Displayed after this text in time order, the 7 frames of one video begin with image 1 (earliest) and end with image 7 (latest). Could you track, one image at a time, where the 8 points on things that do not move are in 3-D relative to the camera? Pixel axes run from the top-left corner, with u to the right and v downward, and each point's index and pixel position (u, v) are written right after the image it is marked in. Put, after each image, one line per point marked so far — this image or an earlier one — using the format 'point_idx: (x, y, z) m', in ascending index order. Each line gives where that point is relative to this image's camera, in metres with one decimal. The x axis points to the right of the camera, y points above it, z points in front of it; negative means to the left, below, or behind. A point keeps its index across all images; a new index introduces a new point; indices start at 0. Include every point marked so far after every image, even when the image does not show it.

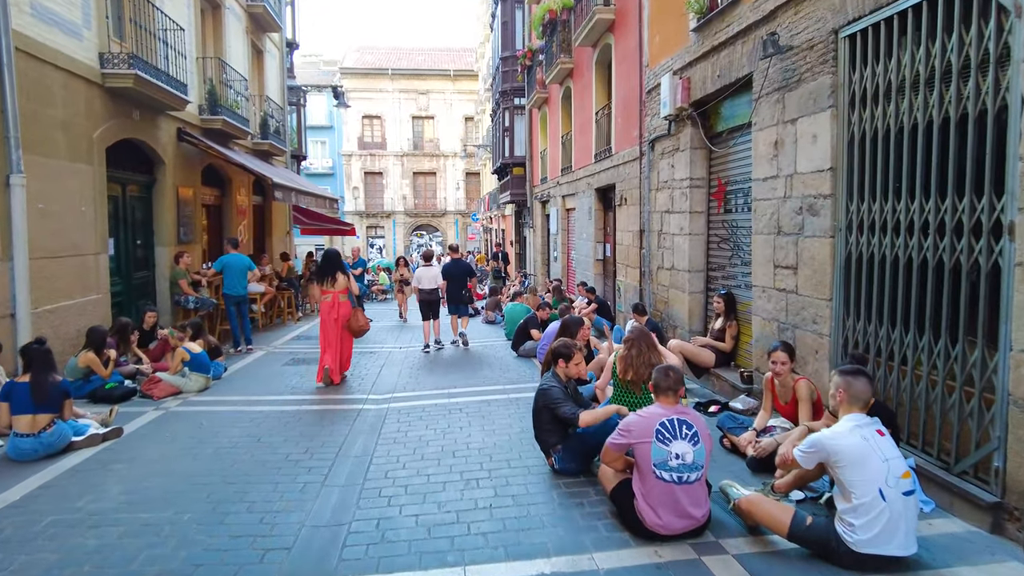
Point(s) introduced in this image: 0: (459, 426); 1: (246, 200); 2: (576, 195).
0: (-0.5, -1.2, +6.1) m
1: (-6.2, +2.0, +15.9) m
2: (+1.3, +1.9, +14.3) m
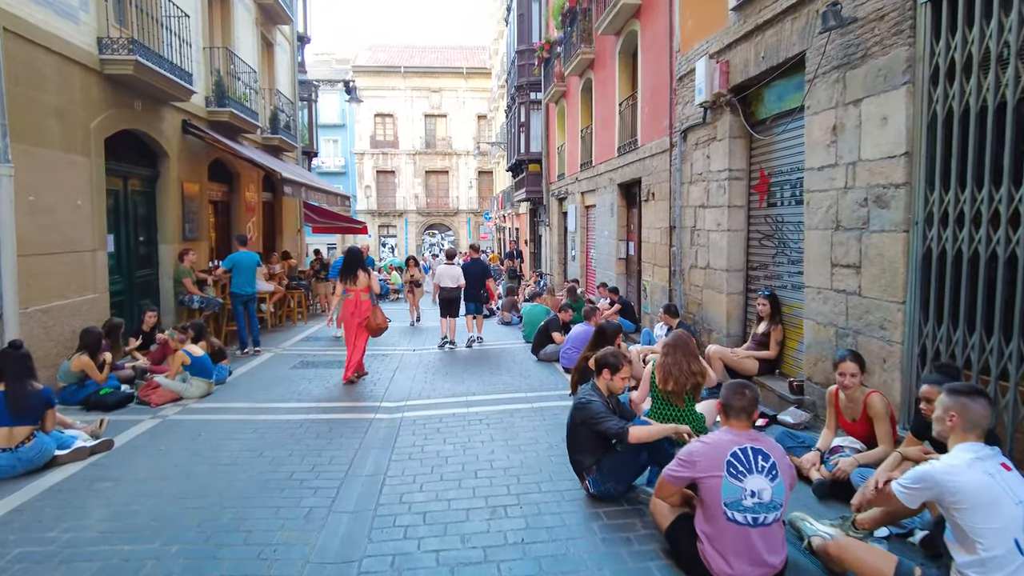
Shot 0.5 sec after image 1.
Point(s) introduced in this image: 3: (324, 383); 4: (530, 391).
0: (-0.3, -1.2, +5.5) m
1: (-5.8, +2.1, +15.5) m
2: (+1.7, +1.9, +13.7) m
3: (-2.3, -1.2, +8.5) m
4: (+0.2, -1.1, +7.5) m
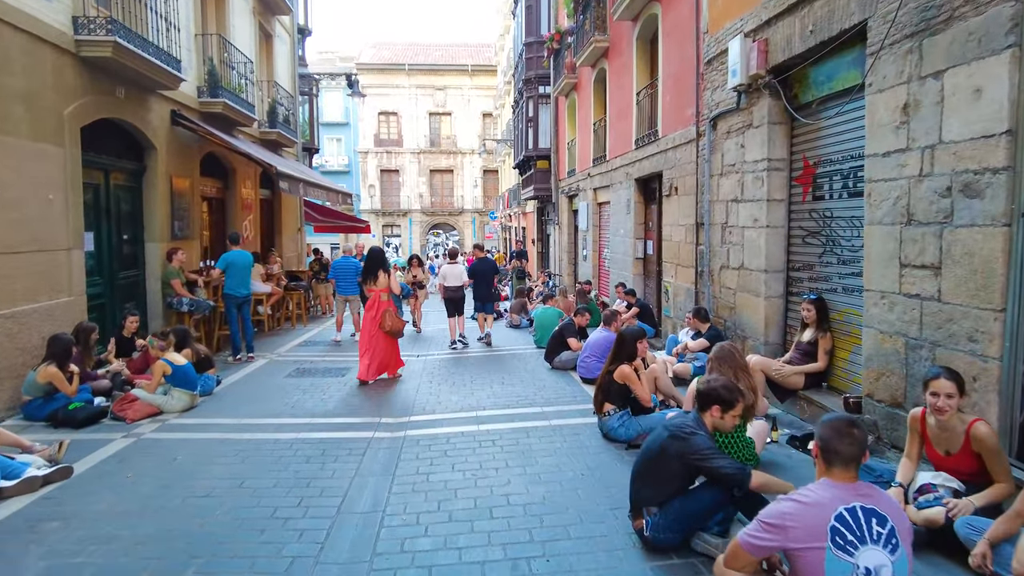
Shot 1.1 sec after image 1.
0: (-0.1, -1.3, +4.8) m
1: (-5.6, +2.0, +14.8) m
2: (+1.9, +1.9, +12.9) m
3: (-2.2, -1.2, +7.8) m
4: (+0.3, -1.2, +6.8) m
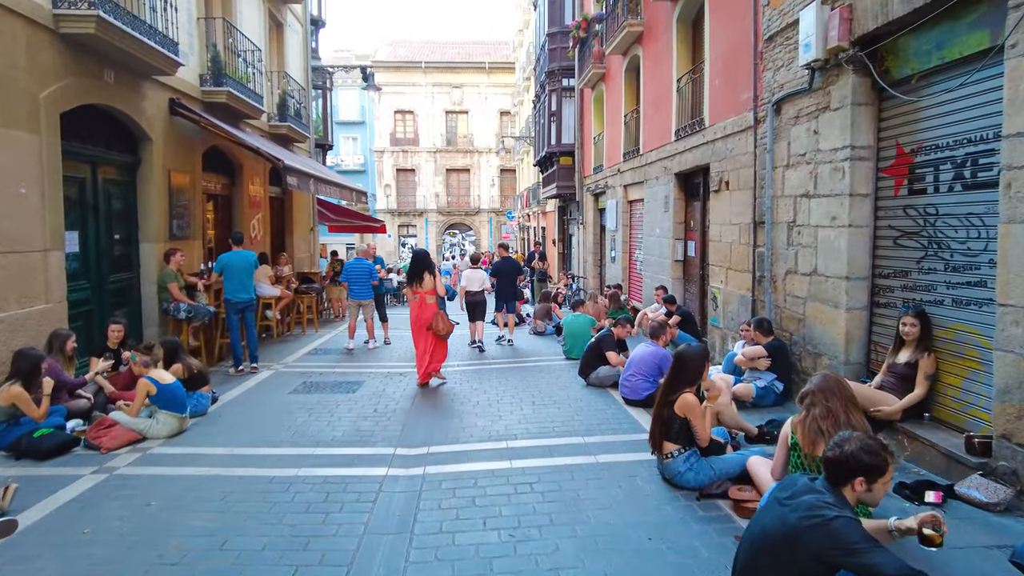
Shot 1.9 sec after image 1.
0: (+0.1, -1.3, +3.8) m
1: (-5.1, +2.0, +14.0) m
2: (+2.3, +1.8, +12.0) m
3: (-1.9, -1.3, +6.9) m
4: (+0.6, -1.2, +5.9) m
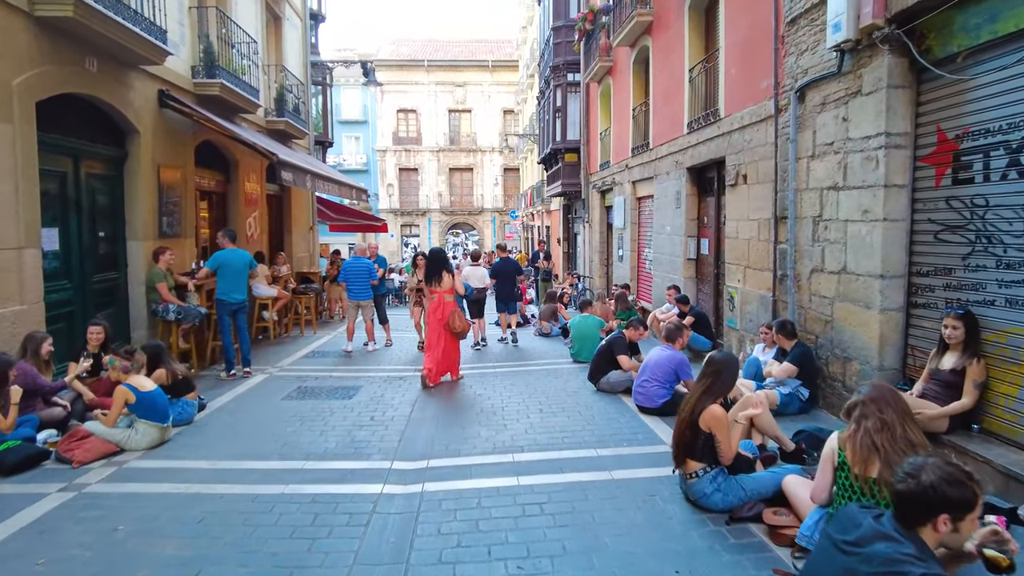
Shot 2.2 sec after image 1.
0: (+0.2, -1.3, +3.4) m
1: (-5.1, +2.0, +13.5) m
2: (+2.4, +1.8, +11.5) m
3: (-1.8, -1.3, +6.5) m
4: (+0.7, -1.2, +5.4) m
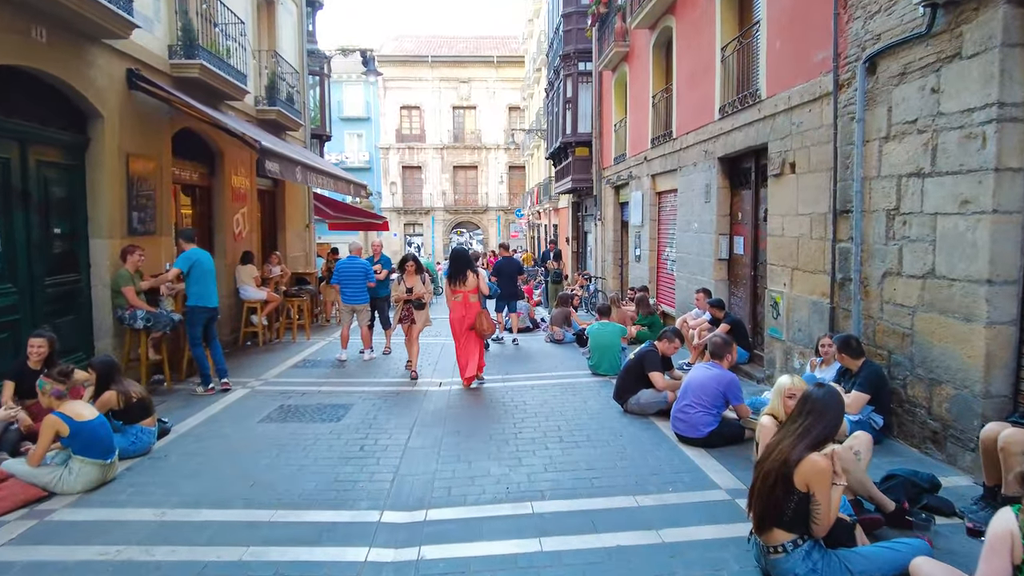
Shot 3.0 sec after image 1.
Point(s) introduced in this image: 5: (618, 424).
0: (+0.3, -1.4, +2.4) m
1: (-4.9, +1.9, +12.6) m
2: (+2.6, +1.8, +10.5) m
3: (-1.7, -1.3, +5.5) m
4: (+0.8, -1.3, +4.4) m
5: (+0.9, -1.2, +6.1) m
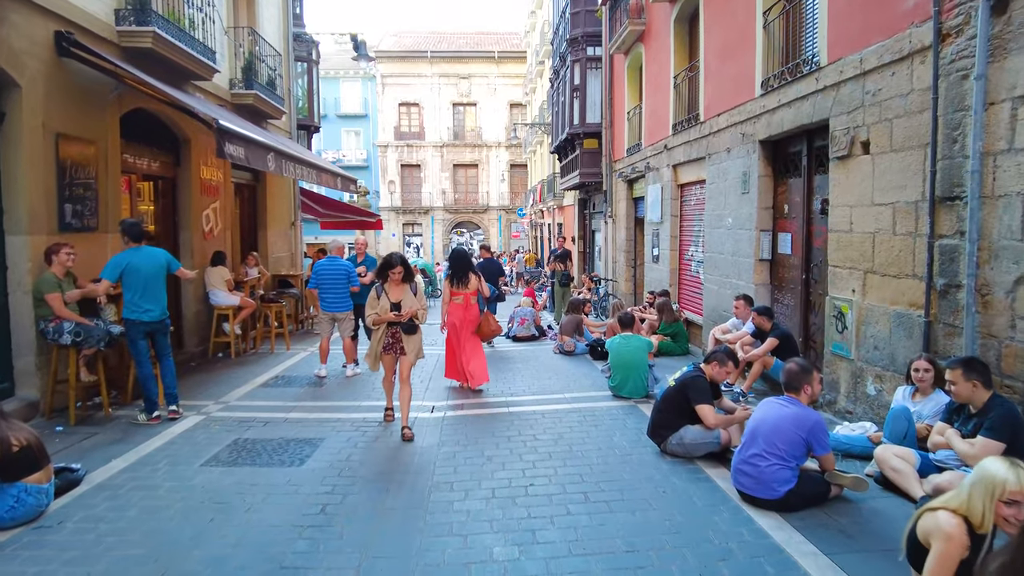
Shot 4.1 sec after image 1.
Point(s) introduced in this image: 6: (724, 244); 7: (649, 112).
0: (+0.3, -1.4, +1.1) m
1: (-4.8, +1.9, +11.2) m
2: (+2.6, +1.7, +9.1) m
3: (-1.6, -1.4, +4.1) m
4: (+0.8, -1.4, +3.1) m
5: (+1.0, -1.3, +4.7) m
6: (+2.7, +0.6, +8.8) m
7: (+2.5, +3.2, +12.5) m
